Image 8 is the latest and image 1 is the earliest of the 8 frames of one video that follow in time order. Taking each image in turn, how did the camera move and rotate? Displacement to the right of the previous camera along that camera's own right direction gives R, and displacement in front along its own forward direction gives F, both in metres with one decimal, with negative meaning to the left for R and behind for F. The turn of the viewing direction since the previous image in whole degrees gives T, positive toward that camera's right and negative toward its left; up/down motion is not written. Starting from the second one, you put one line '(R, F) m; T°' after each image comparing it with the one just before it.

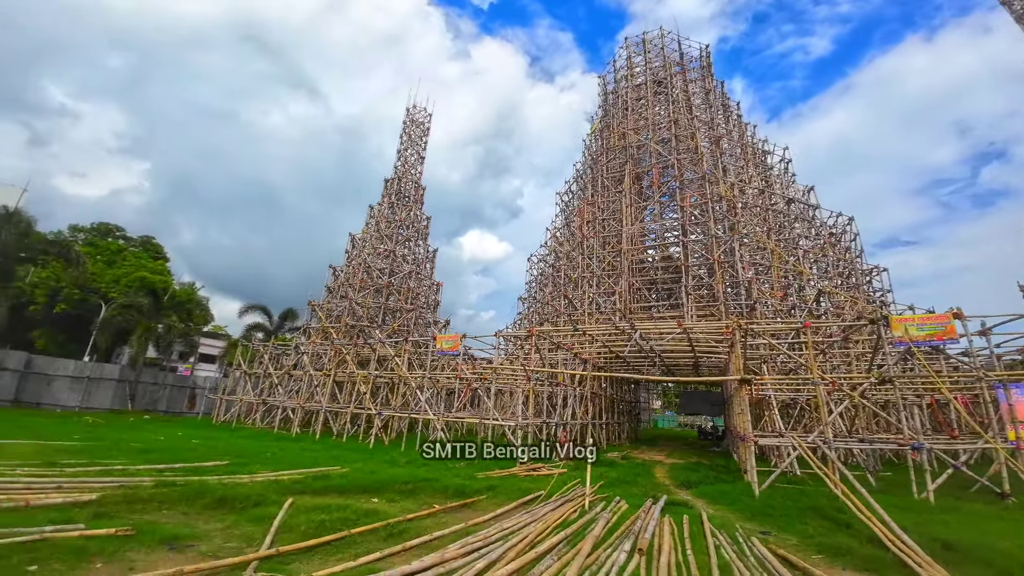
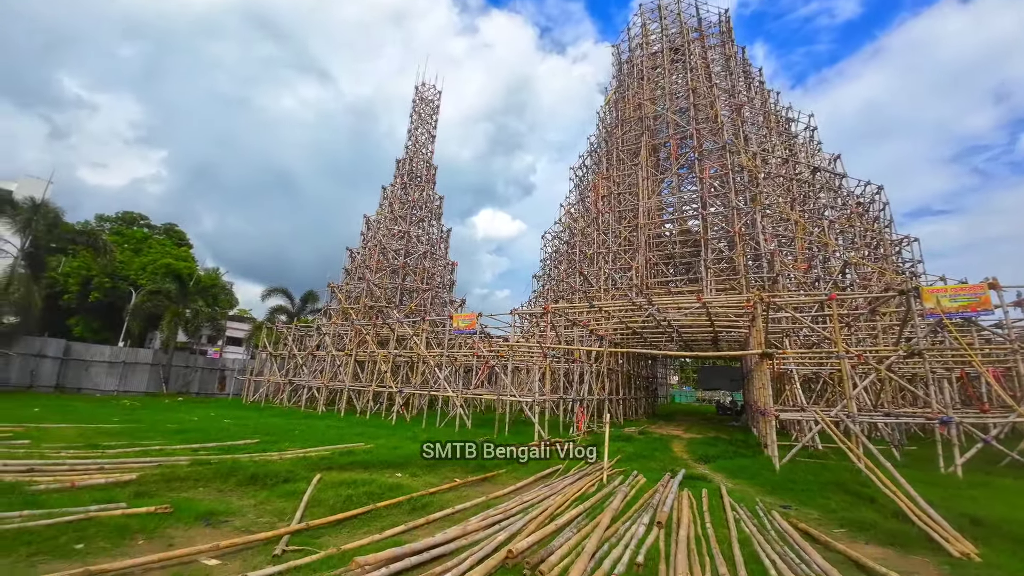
(0.0, 0.0) m; -2°
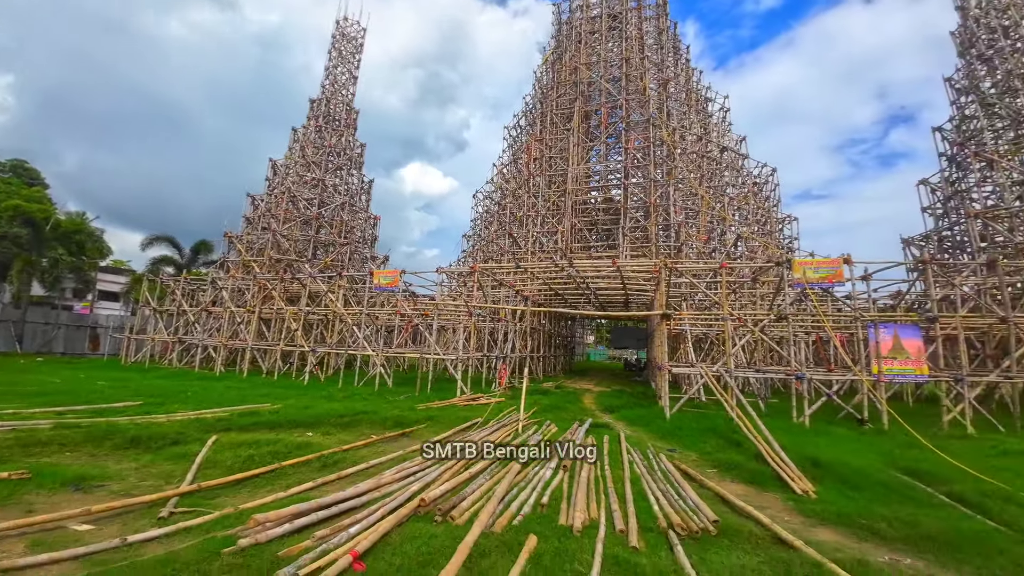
(+0.1, 0.0) m; +10°
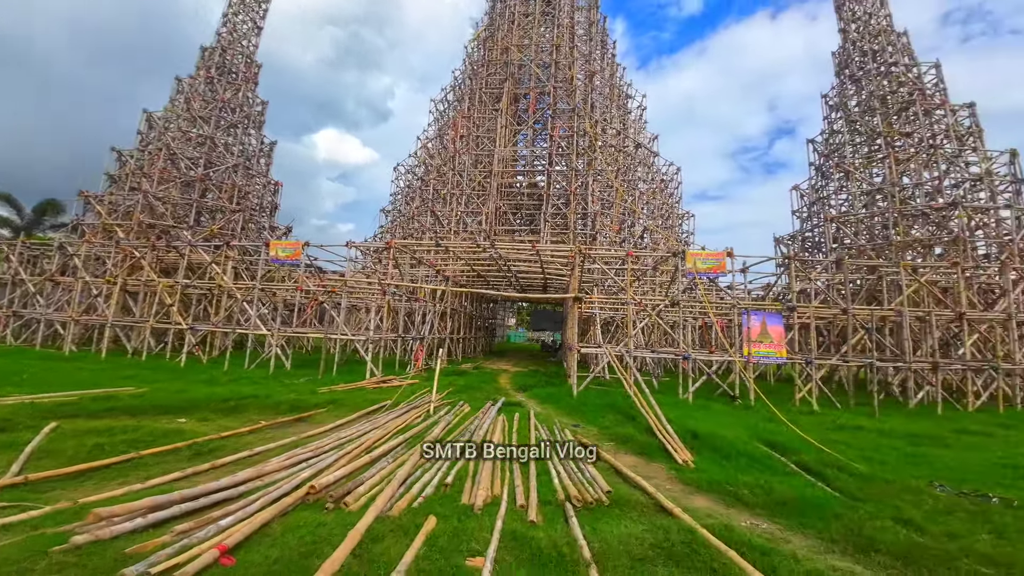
(+0.2, +0.1) m; +11°
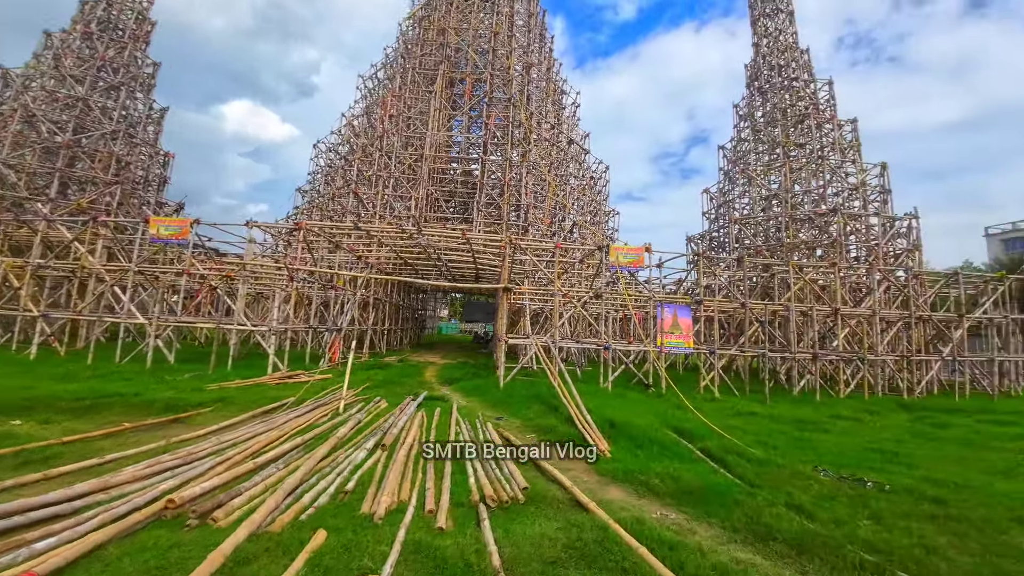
(+0.2, +0.3) m; +9°
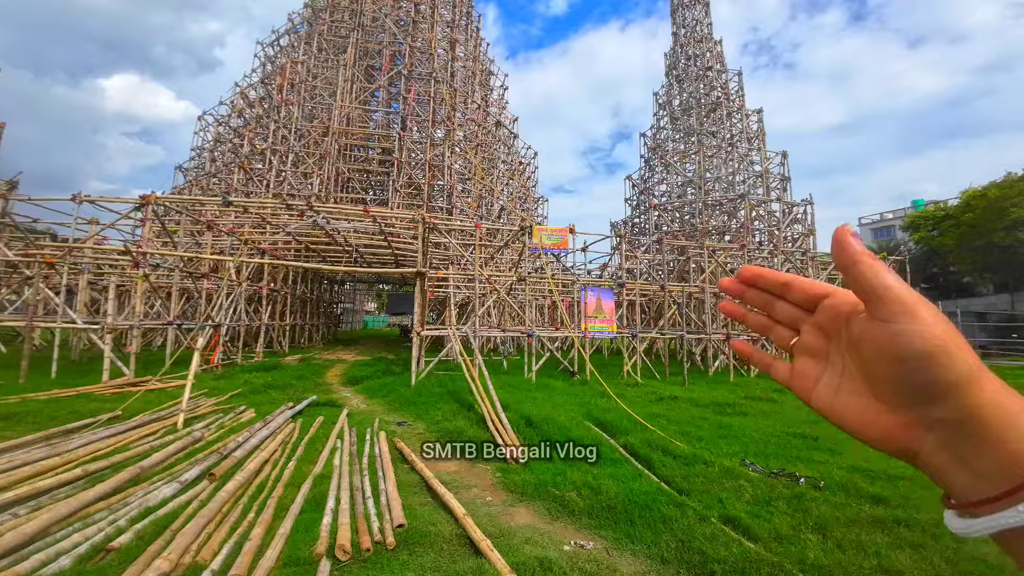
(+0.6, +1.2) m; +9°
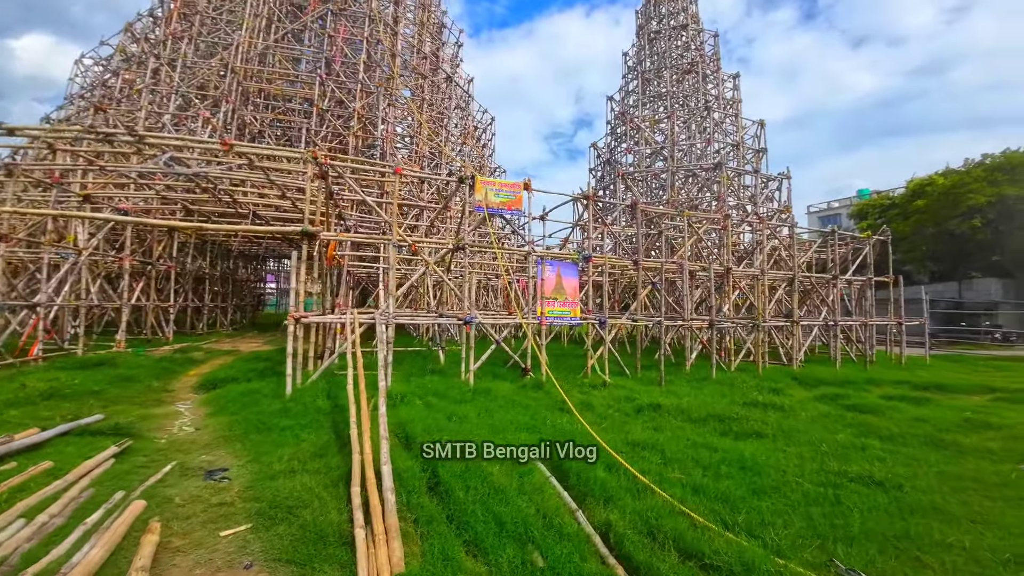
(+0.6, +3.0) m; +6°
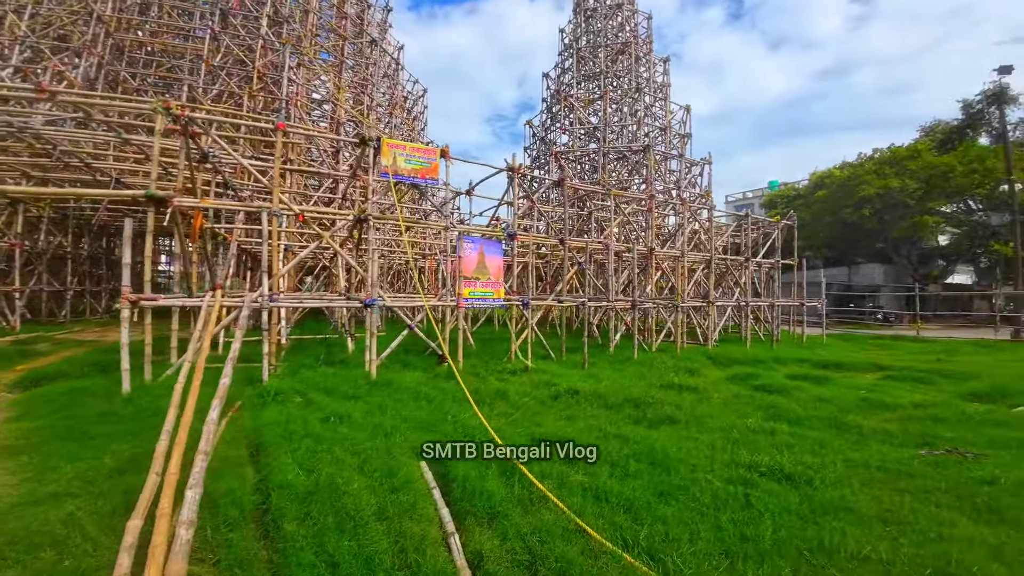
(+0.6, +0.8) m; +8°
